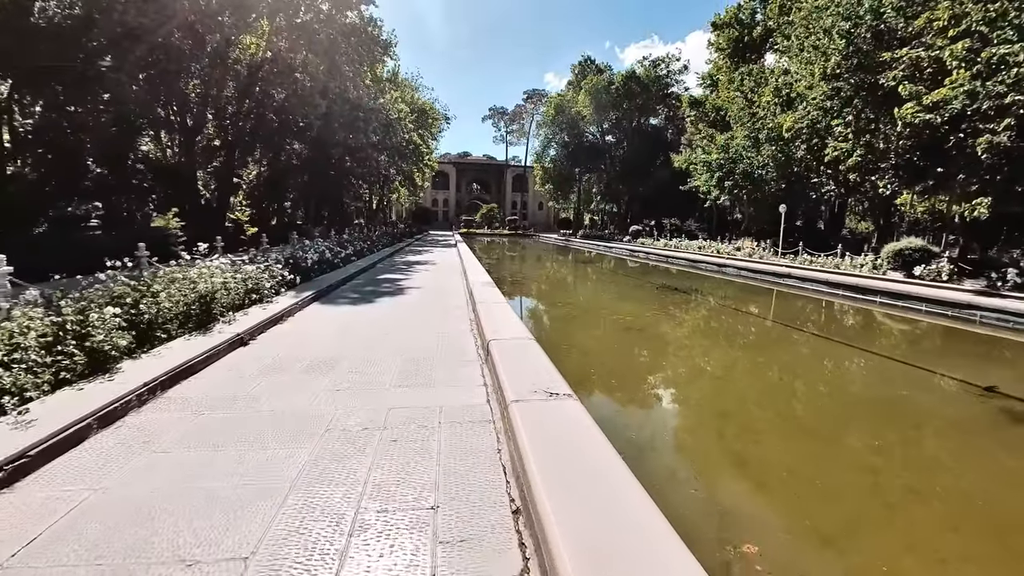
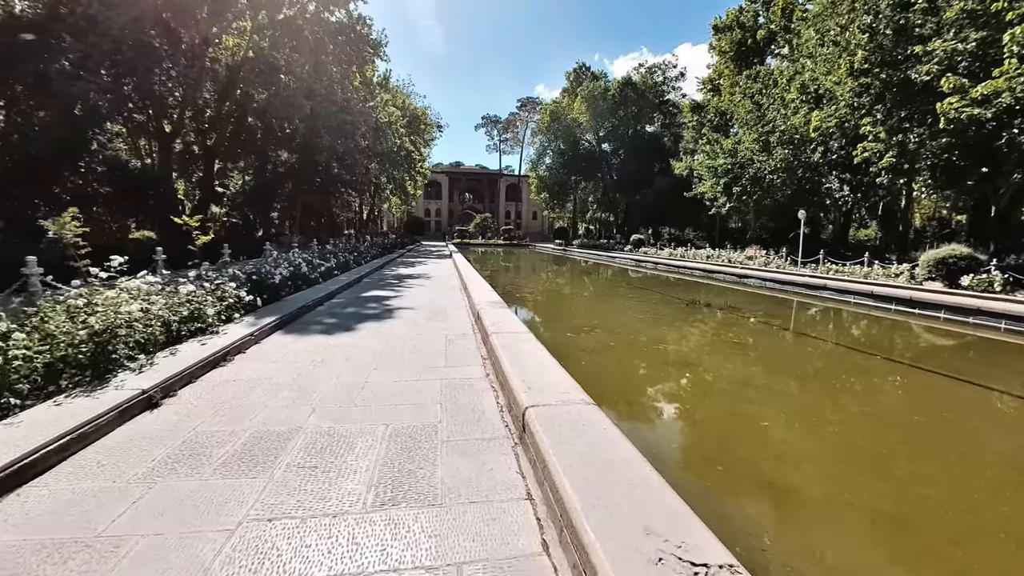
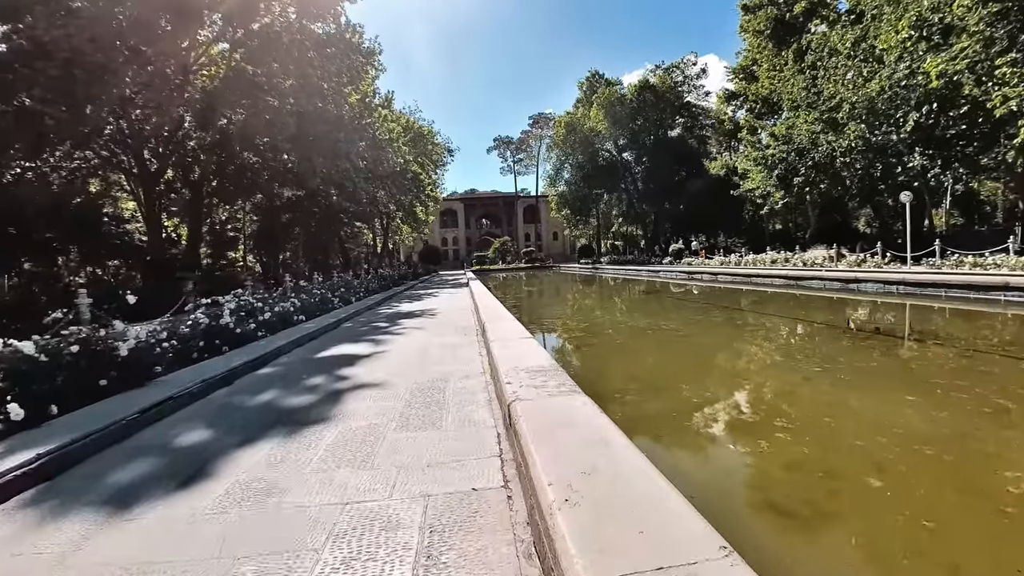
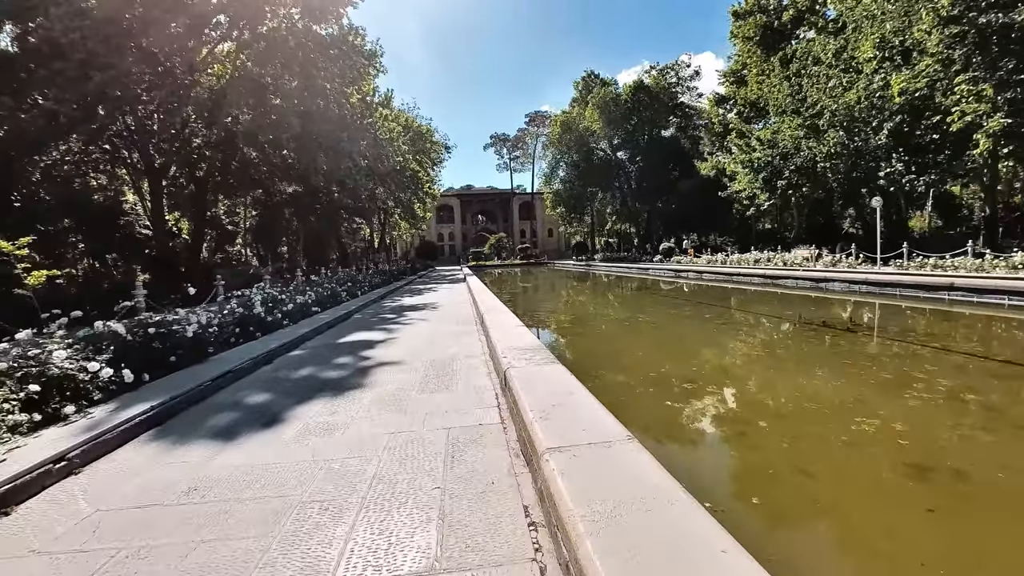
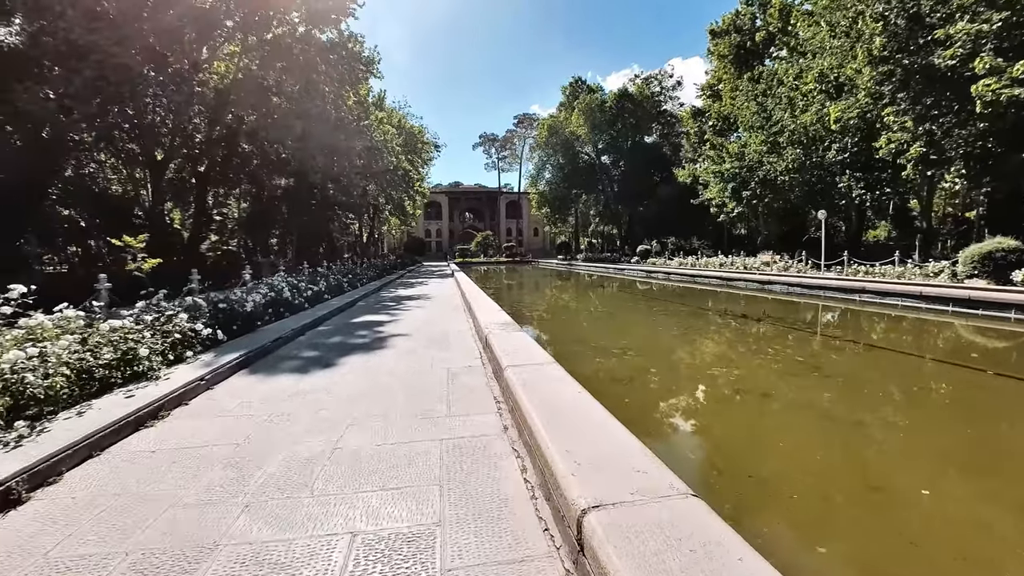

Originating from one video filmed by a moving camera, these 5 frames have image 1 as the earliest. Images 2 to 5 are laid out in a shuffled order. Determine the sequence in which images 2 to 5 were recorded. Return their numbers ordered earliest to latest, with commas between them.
2, 5, 4, 3
